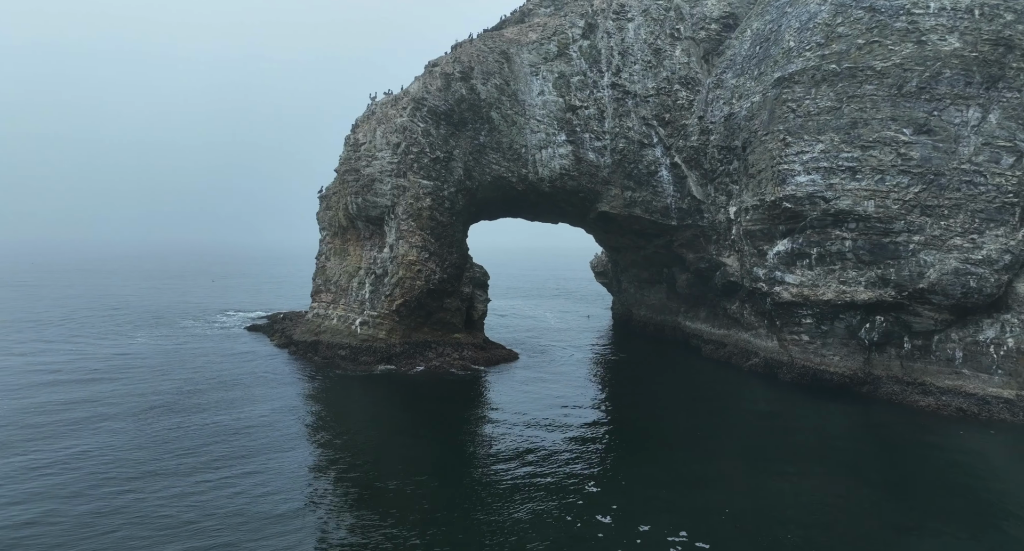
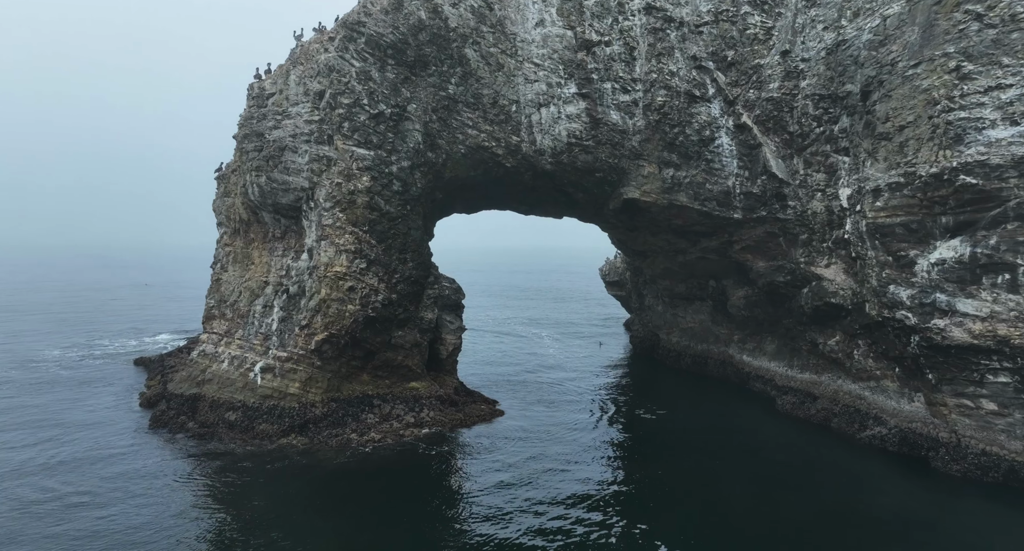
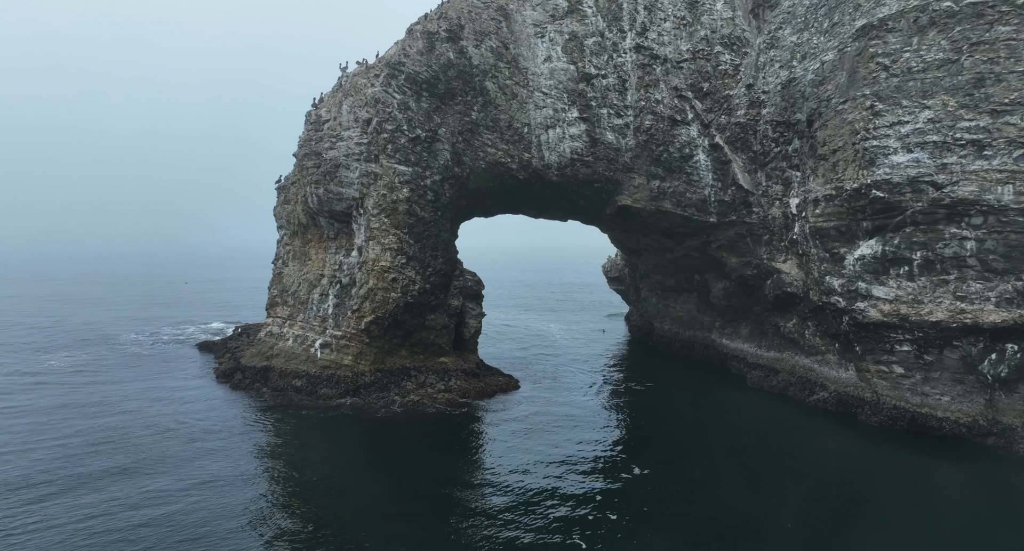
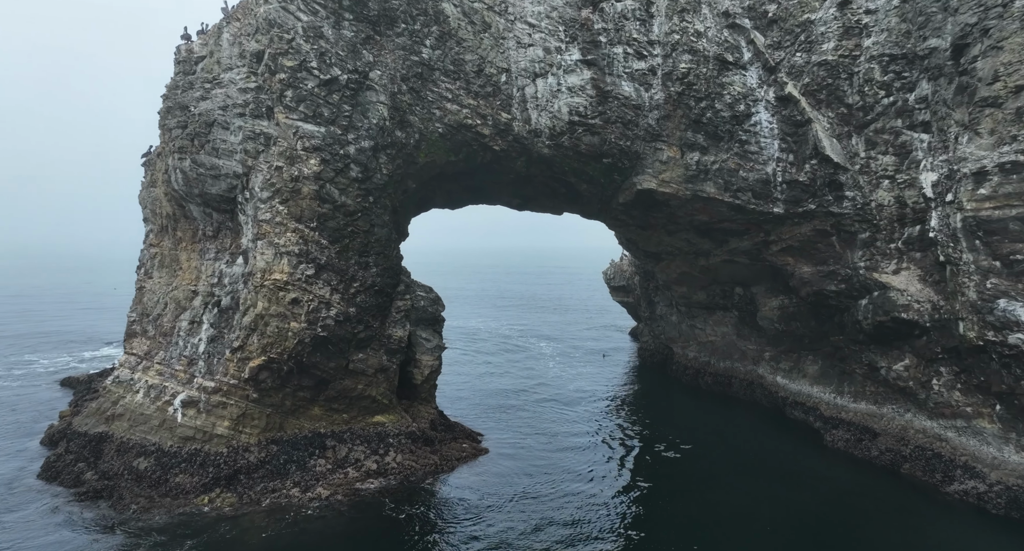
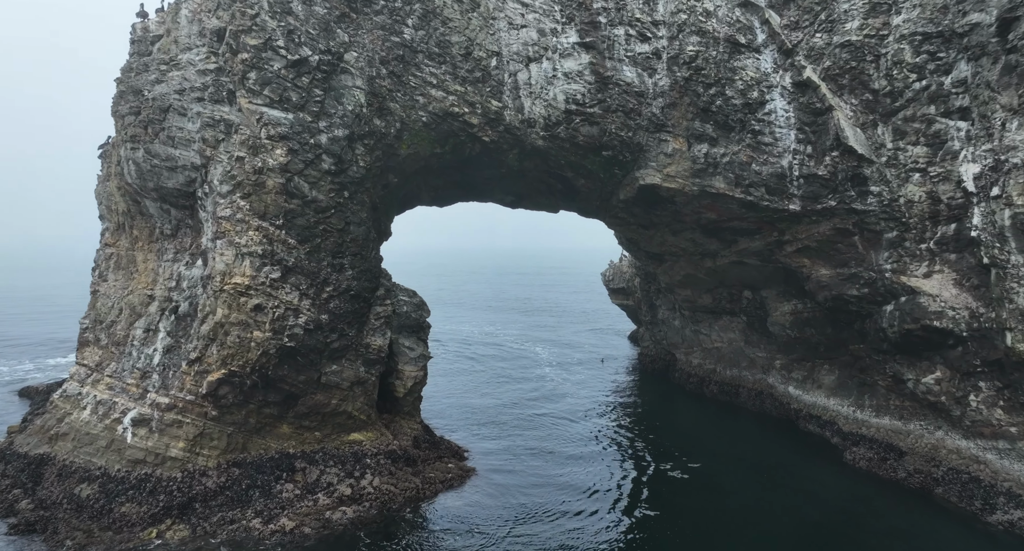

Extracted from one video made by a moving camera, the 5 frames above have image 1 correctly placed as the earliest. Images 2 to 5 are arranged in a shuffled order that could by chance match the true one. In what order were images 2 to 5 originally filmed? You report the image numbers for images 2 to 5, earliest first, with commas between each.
3, 2, 4, 5
